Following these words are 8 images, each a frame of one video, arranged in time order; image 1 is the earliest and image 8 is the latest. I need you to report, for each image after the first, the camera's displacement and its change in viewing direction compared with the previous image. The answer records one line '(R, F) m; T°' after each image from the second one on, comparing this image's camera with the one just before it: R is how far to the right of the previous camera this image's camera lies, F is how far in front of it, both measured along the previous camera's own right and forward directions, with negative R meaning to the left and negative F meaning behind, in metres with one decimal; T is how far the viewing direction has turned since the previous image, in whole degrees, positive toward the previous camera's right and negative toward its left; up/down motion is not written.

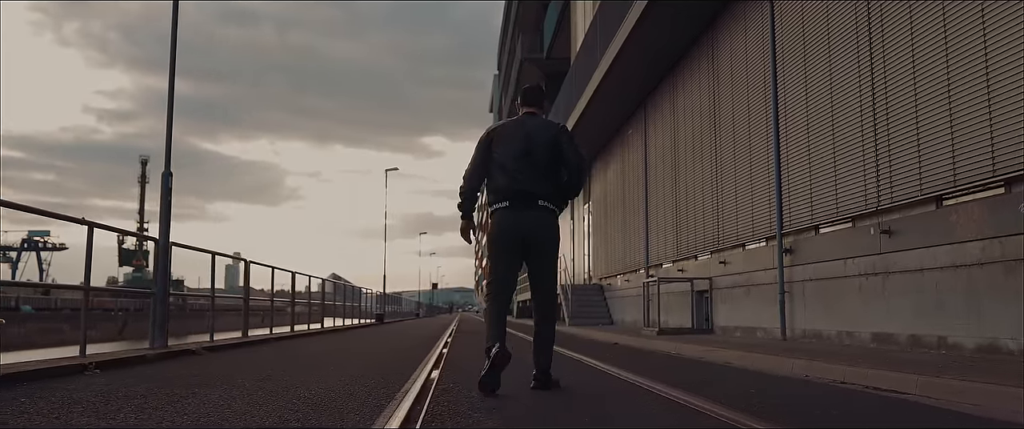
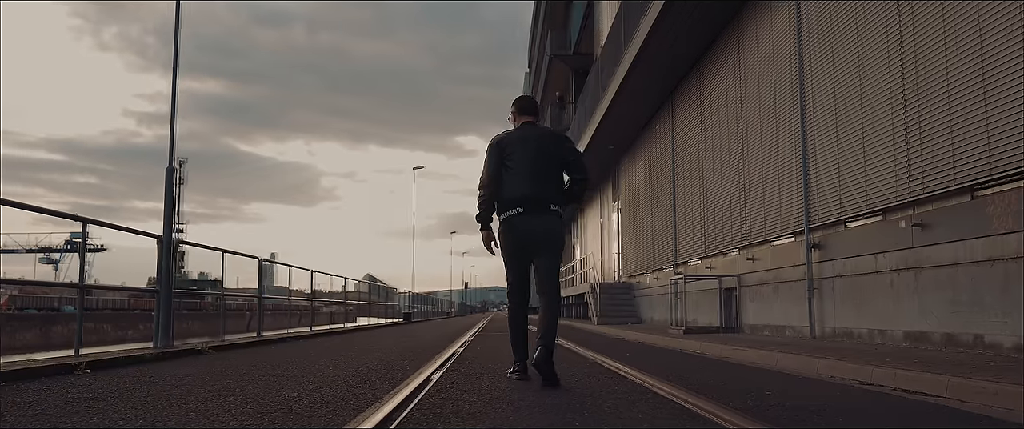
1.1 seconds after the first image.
(+0.2, +0.3) m; -2°
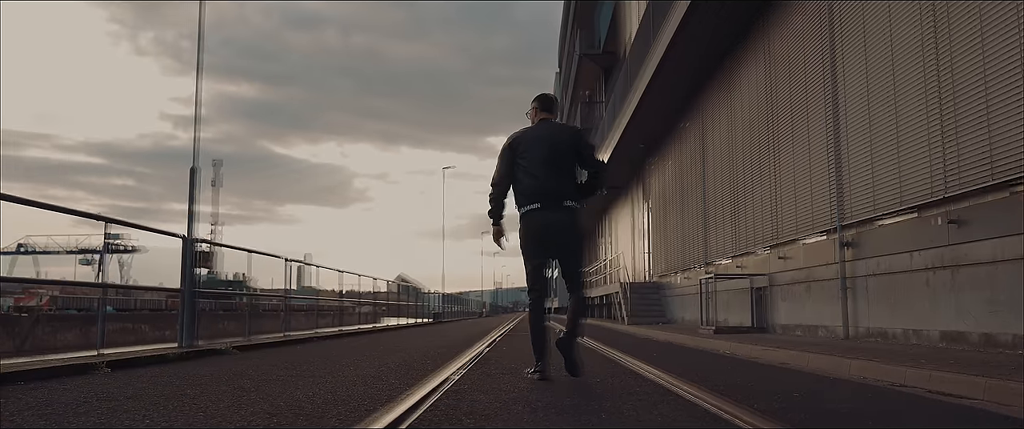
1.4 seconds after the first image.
(+0.1, +0.1) m; -2°
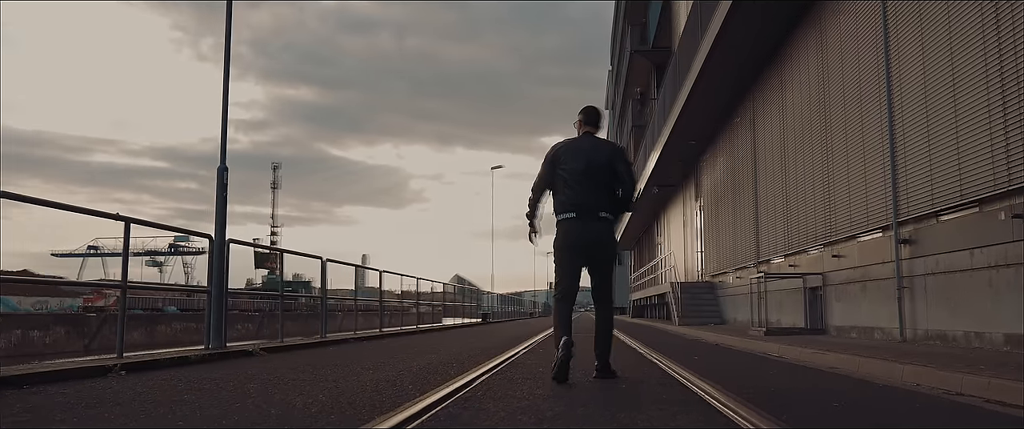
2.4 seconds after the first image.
(+0.3, +0.3) m; -4°
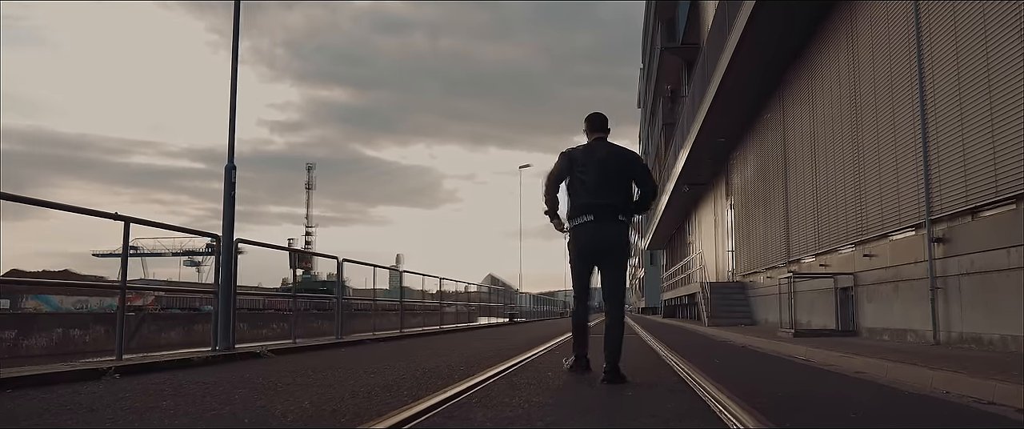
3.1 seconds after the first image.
(+0.2, +0.3) m; -2°
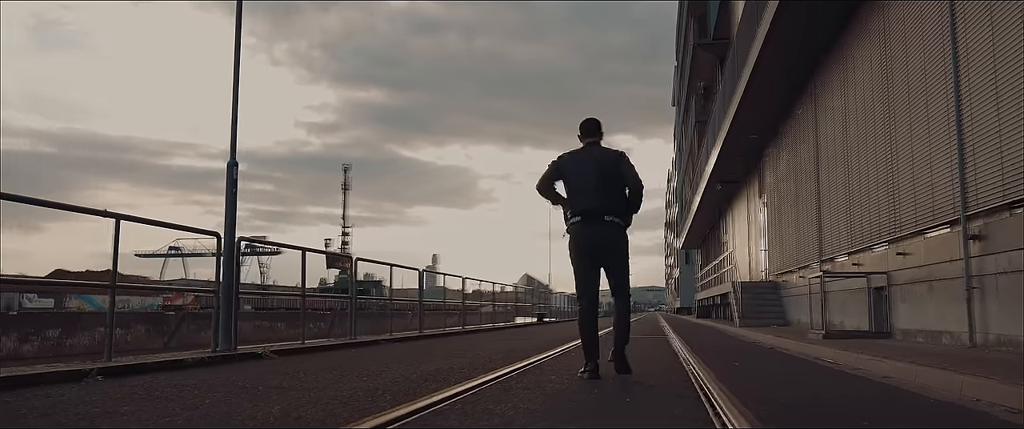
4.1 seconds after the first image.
(+0.3, +0.3) m; -2°
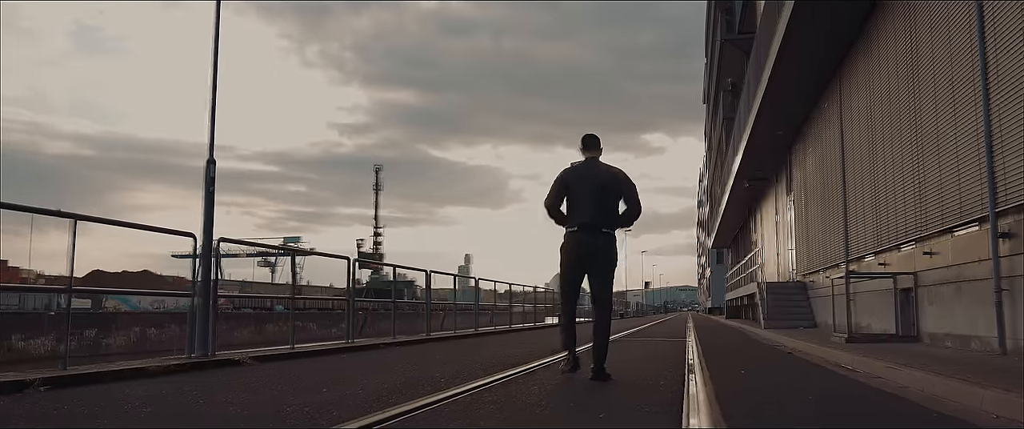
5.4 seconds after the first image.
(+0.4, +0.5) m; -2°
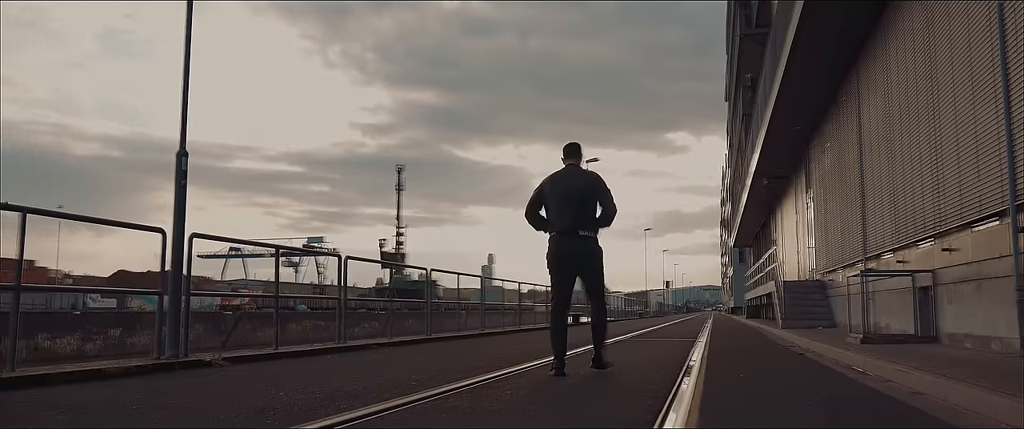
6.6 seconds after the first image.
(+0.4, +0.4) m; -2°
